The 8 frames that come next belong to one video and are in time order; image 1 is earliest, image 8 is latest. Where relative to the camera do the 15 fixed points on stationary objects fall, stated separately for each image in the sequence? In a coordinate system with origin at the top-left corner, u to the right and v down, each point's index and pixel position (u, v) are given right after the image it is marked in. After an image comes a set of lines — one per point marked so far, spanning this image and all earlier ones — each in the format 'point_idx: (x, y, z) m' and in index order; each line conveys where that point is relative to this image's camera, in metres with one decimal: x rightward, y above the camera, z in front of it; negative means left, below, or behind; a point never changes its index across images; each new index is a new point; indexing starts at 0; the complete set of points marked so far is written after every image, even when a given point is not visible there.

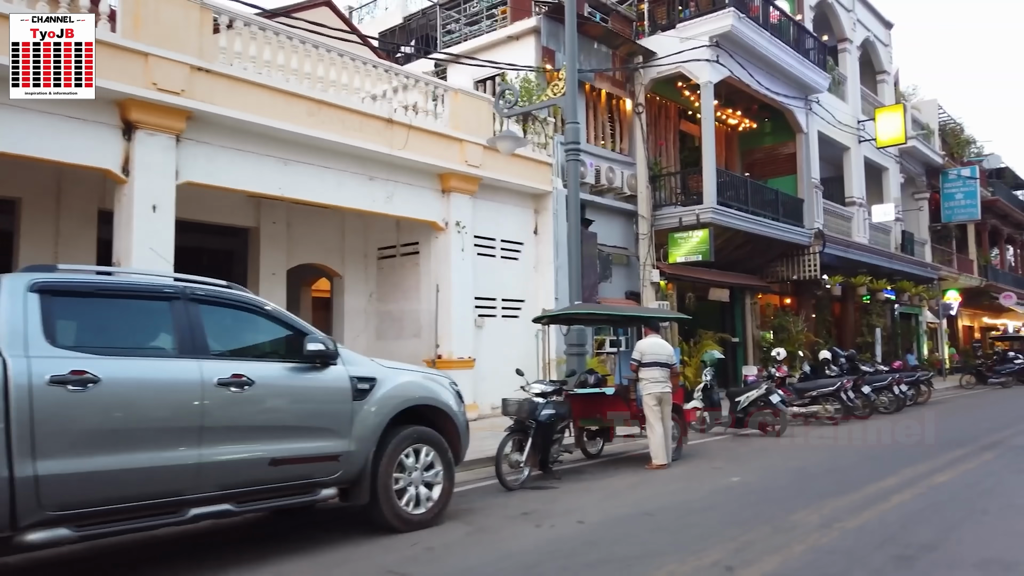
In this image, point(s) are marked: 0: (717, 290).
0: (+5.3, 0.0, +19.5) m
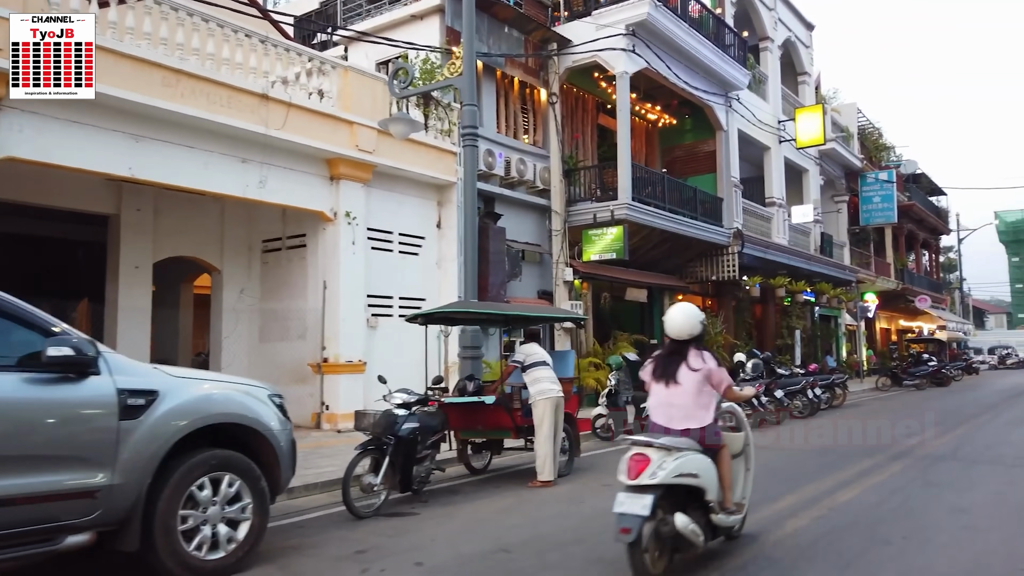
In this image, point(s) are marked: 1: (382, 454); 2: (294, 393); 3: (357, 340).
0: (+3.1, 0.0, +18.9) m
1: (-1.1, -1.4, +6.4) m
2: (-3.6, -1.8, +12.5) m
3: (-2.5, -0.8, +12.2) m
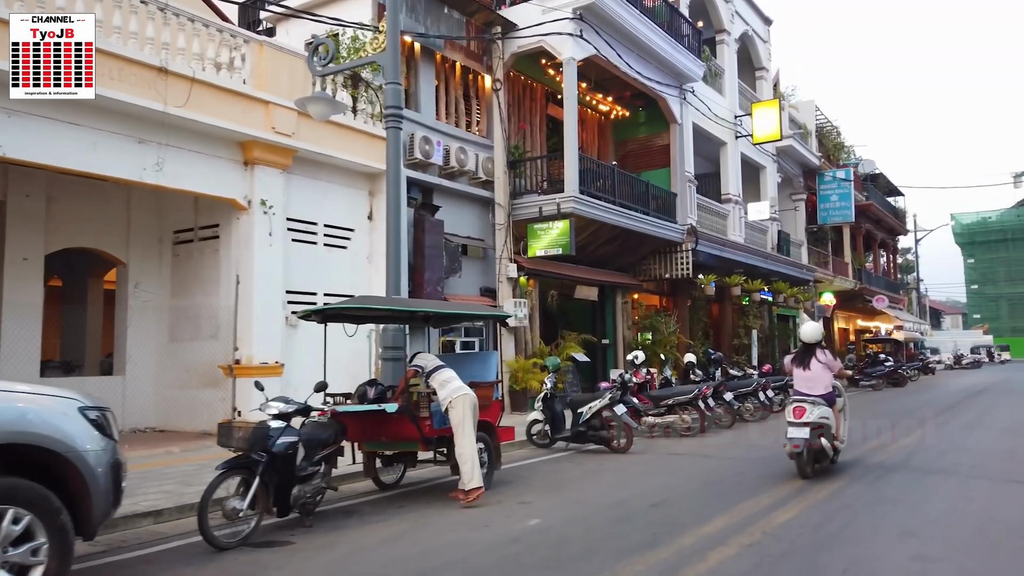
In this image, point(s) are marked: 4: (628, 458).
0: (+1.7, 0.0, +18.1) m
1: (-1.9, -1.4, +5.5) m
2: (-4.7, -1.7, +11.5) m
3: (-3.5, -0.8, +11.2) m
4: (+1.5, -2.2, +9.8) m
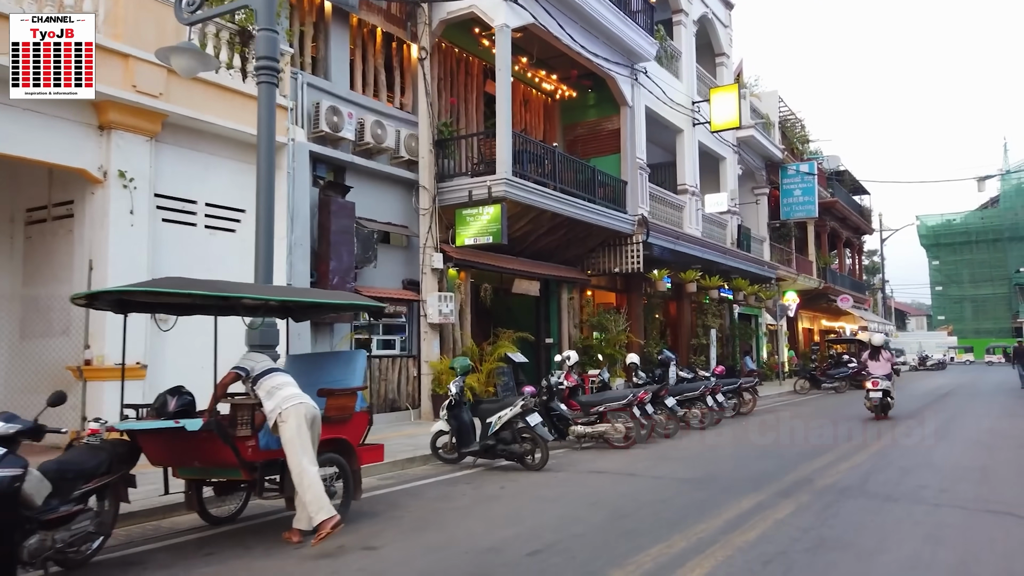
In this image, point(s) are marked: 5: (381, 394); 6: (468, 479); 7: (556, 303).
0: (+0.2, +0.1, +16.6) m
1: (-2.9, -1.2, +3.9) m
2: (-5.9, -1.5, +9.8) m
3: (-4.8, -0.6, +9.5) m
4: (+0.3, -2.1, +8.3) m
5: (-2.3, -1.9, +13.0) m
6: (-0.5, -2.1, +8.2) m
7: (+1.1, -0.4, +18.2) m
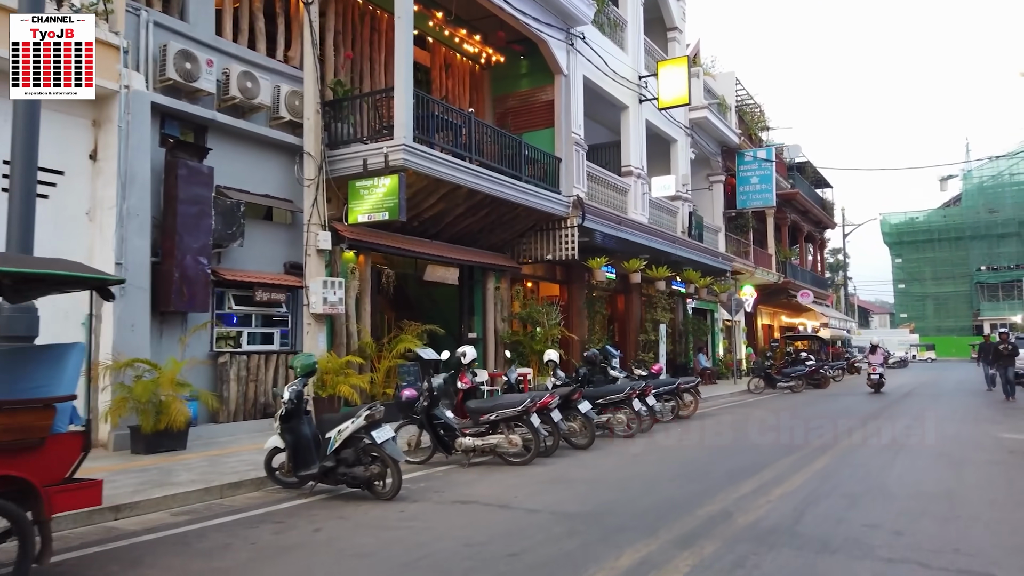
0: (-1.4, +0.4, +14.7) m
1: (-4.1, -1.0, +1.8) m
2: (-7.4, -1.3, +7.6) m
3: (-6.2, -0.3, +7.4) m
4: (-1.1, -1.9, +6.4) m
5: (-3.8, -1.6, +11.0) m
6: (-1.8, -1.9, +6.3) m
7: (-0.7, -0.1, +16.3) m
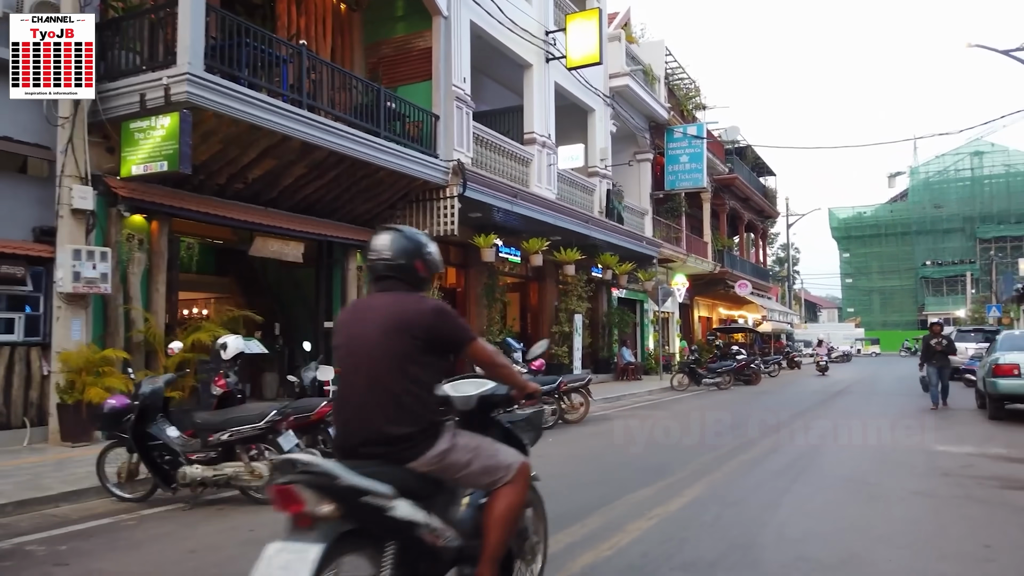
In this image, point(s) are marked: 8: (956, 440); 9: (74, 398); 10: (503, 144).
0: (-3.8, +0.7, +12.0) m
1: (-5.8, -0.7, -0.9) m
2: (-9.4, -0.9, +4.7) m
3: (-8.2, 0.0, +4.5) m
4: (-3.0, -1.6, +3.8) m
5: (-6.0, -1.3, +8.3) m
6: (-3.8, -1.6, +3.6) m
7: (-3.1, +0.2, +13.7) m
8: (+5.6, -1.9, +9.4) m
9: (-5.0, -1.2, +8.7) m
10: (-0.2, +3.1, +16.1) m
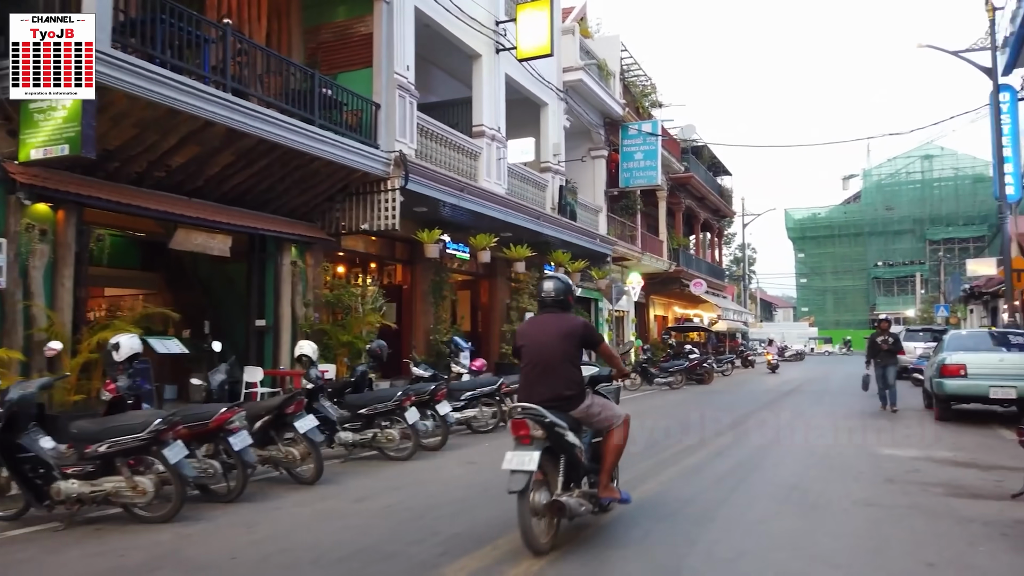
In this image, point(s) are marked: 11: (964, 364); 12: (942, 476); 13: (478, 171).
0: (-4.7, +0.8, +11.3) m
1: (-6.1, -0.7, -1.7) m
2: (-9.9, -0.9, +3.7) m
3: (-8.7, 0.0, +3.6) m
4: (-3.5, -1.6, +3.1) m
5: (-6.7, -1.2, +7.4) m
6: (-4.3, -1.6, +2.9) m
7: (-4.1, +0.3, +13.0) m
8: (+4.8, -1.9, +9.2) m
9: (-5.7, -1.2, +7.9) m
10: (-1.3, +3.1, +15.6) m
11: (+6.7, -1.1, +11.1) m
12: (+4.0, -1.8, +7.0) m
13: (-0.8, +2.6, +16.7) m
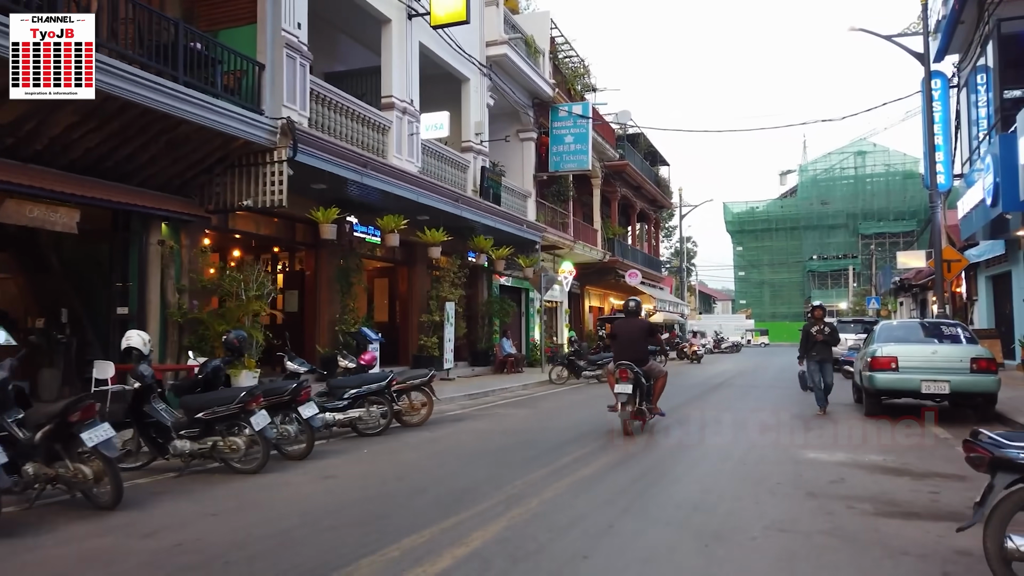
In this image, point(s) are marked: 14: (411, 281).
0: (-6.1, +1.0, +9.7) m
1: (-6.6, -0.6, -3.4) m
2: (-10.7, -0.7, +1.7) m
3: (-9.5, +0.2, +1.7) m
4: (-4.3, -1.4, +1.6) m
5: (-7.9, -1.0, +5.7) m
6: (-5.1, -1.4, +1.4) m
7: (-5.7, +0.5, +11.4) m
8: (+3.5, -1.7, +8.3) m
9: (-6.9, -1.0, +6.2) m
10: (-3.0, +3.4, +14.2) m
11: (+5.3, -0.9, +10.3) m
12: (+2.9, -1.6, +6.1) m
13: (-2.5, +2.9, +15.3) m
14: (-2.7, +0.2, +19.0) m
